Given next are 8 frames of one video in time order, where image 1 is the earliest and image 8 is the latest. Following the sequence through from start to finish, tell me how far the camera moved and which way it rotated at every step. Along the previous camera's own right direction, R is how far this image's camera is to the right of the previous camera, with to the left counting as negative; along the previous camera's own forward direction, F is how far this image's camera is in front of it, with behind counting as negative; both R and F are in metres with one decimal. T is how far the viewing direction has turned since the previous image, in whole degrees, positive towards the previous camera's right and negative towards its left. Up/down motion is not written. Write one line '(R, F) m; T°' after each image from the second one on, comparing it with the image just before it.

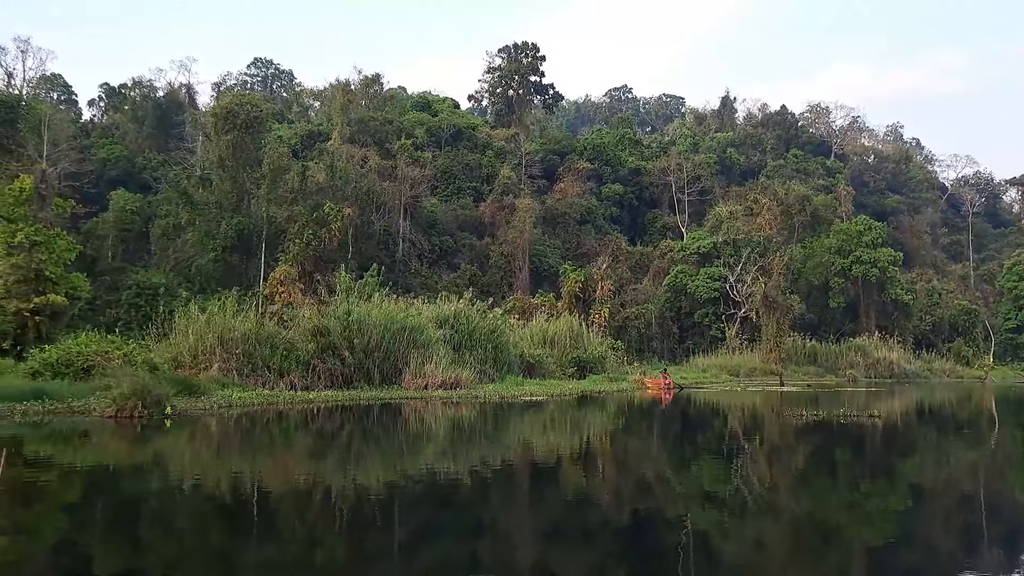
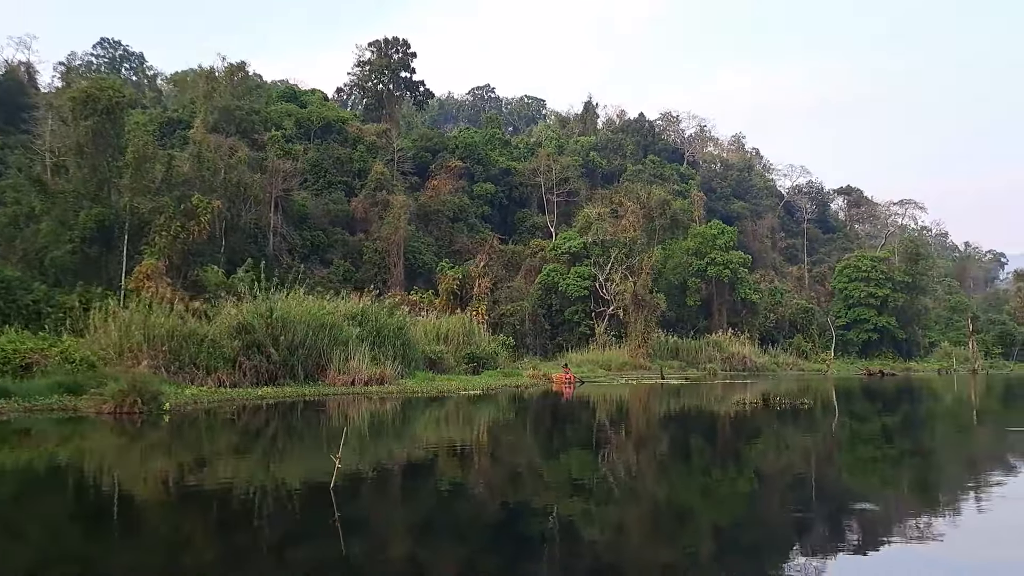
(-0.5, -0.2) m; +10°
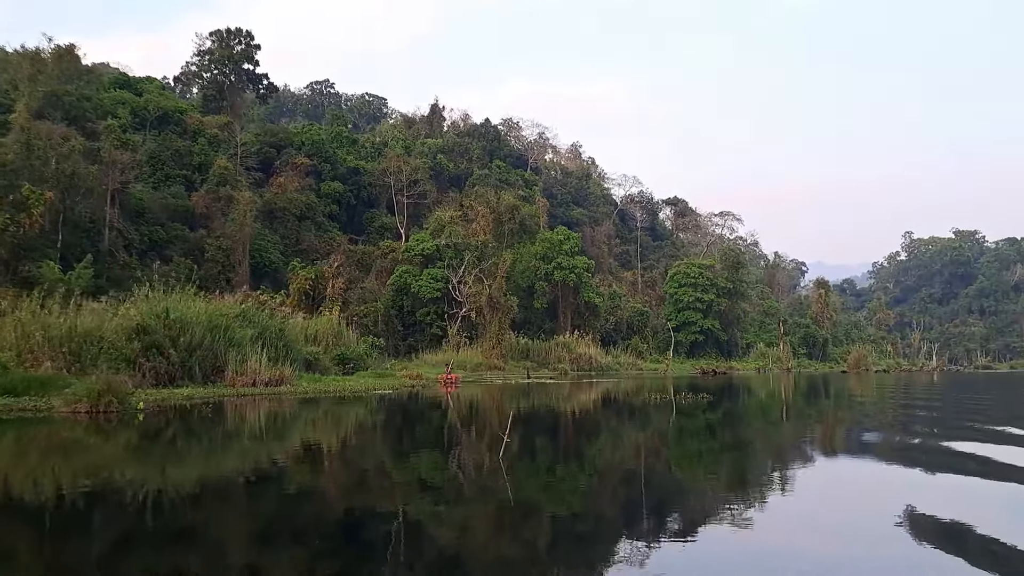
(-0.5, -0.3) m; +11°
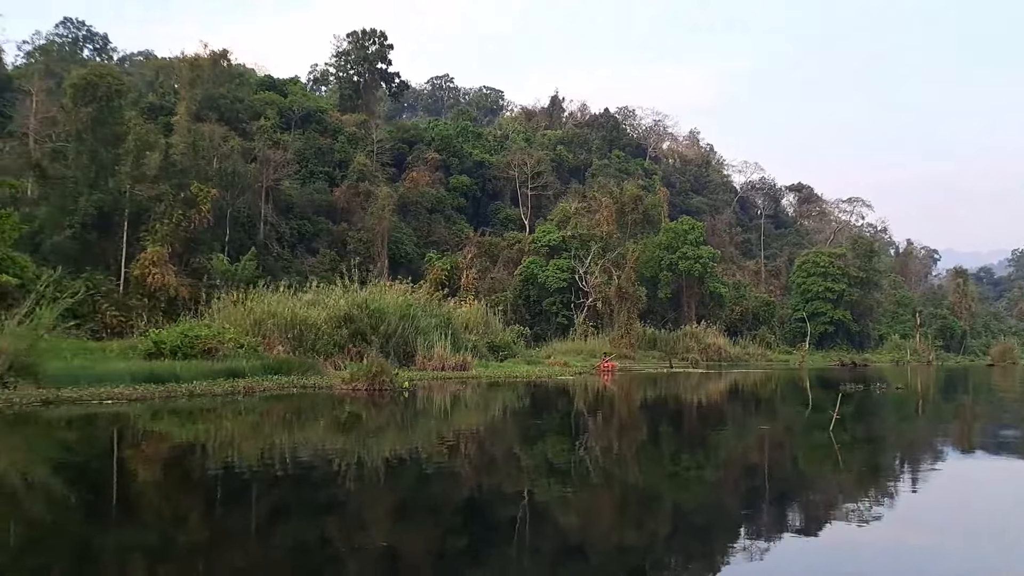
(-0.4, -0.5) m; -8°
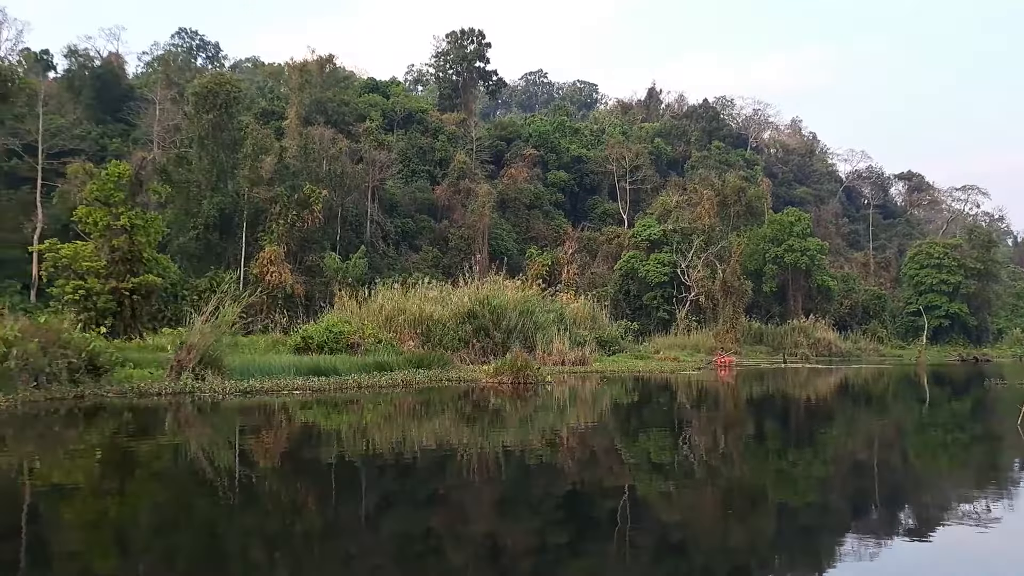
(-0.2, -0.1) m; -6°
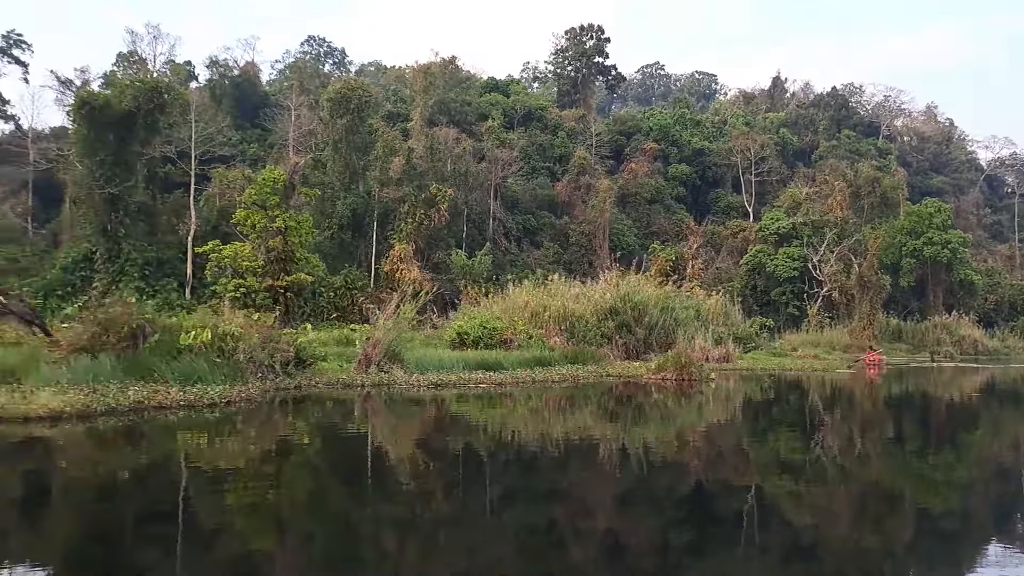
(-0.2, -0.1) m; -8°
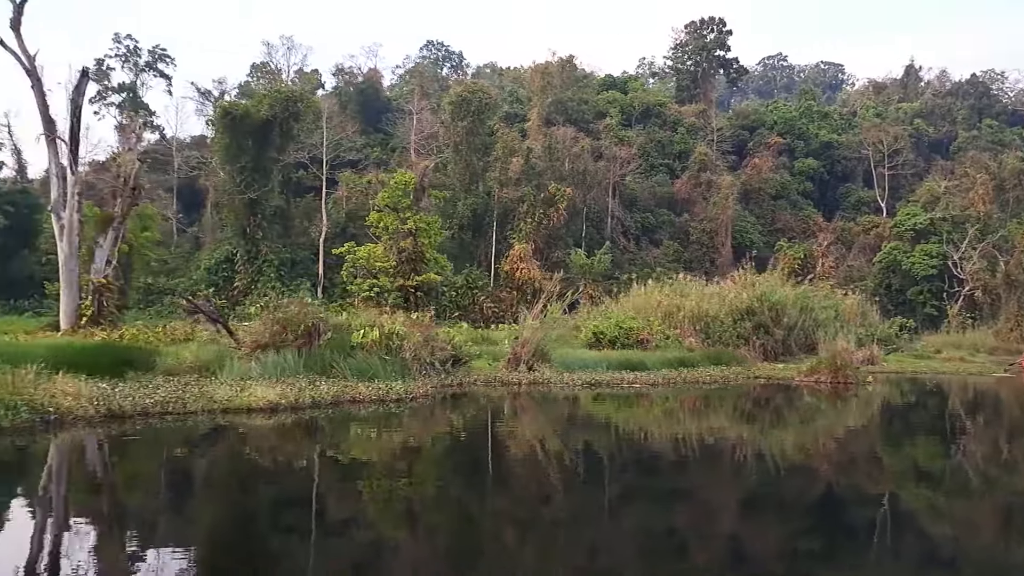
(-0.1, 0.0) m; -8°
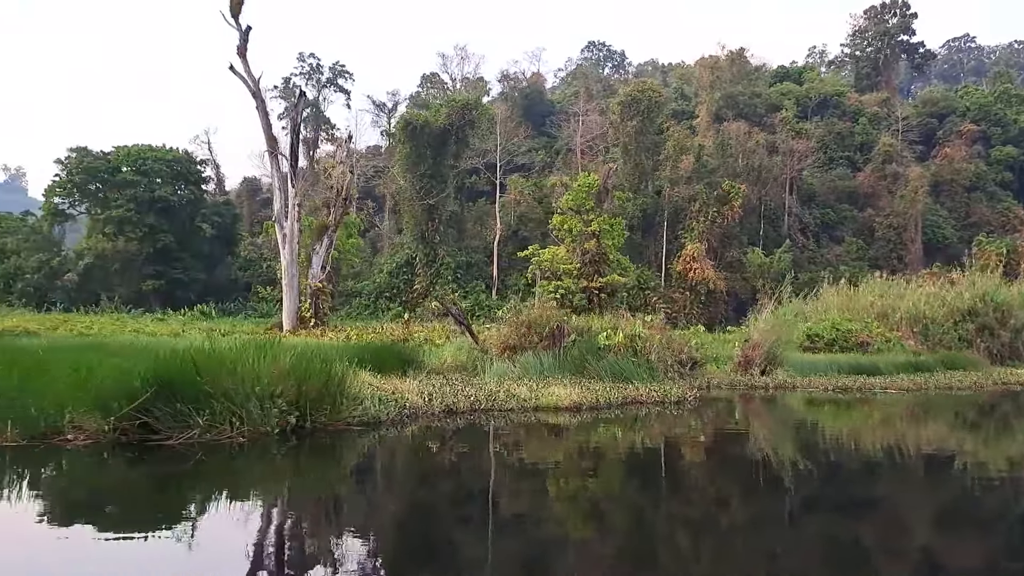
(-0.3, -0.1) m; -11°
